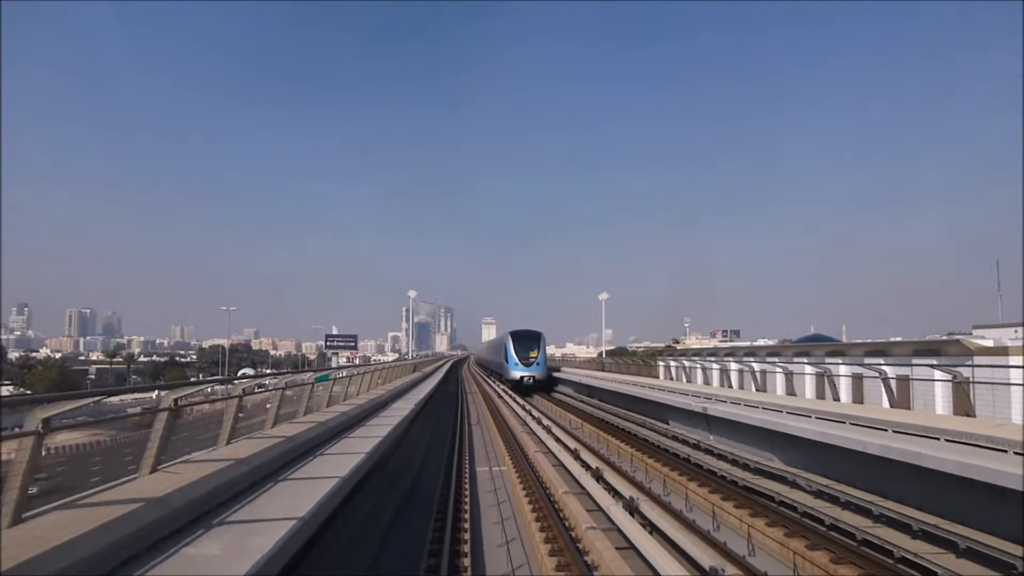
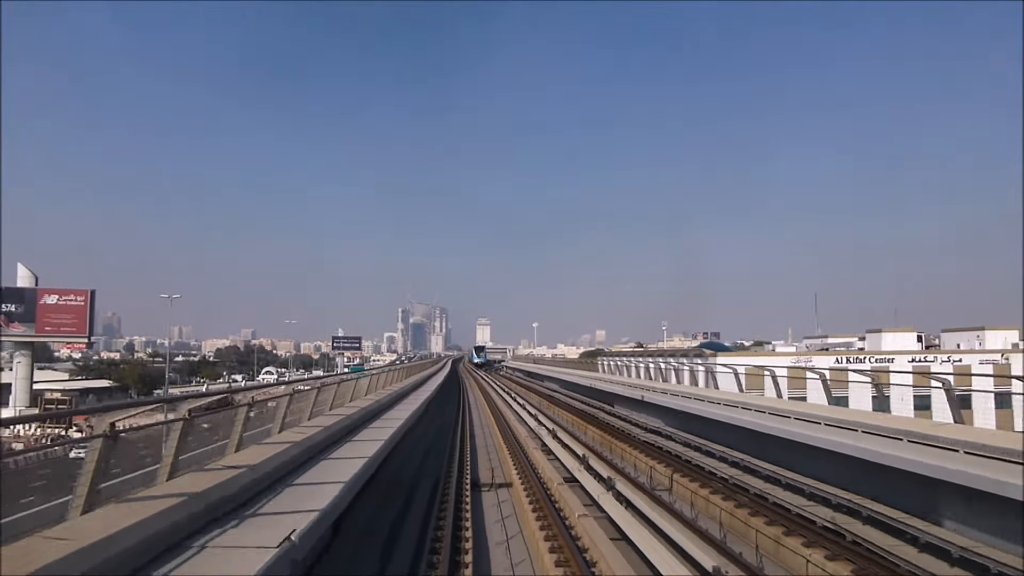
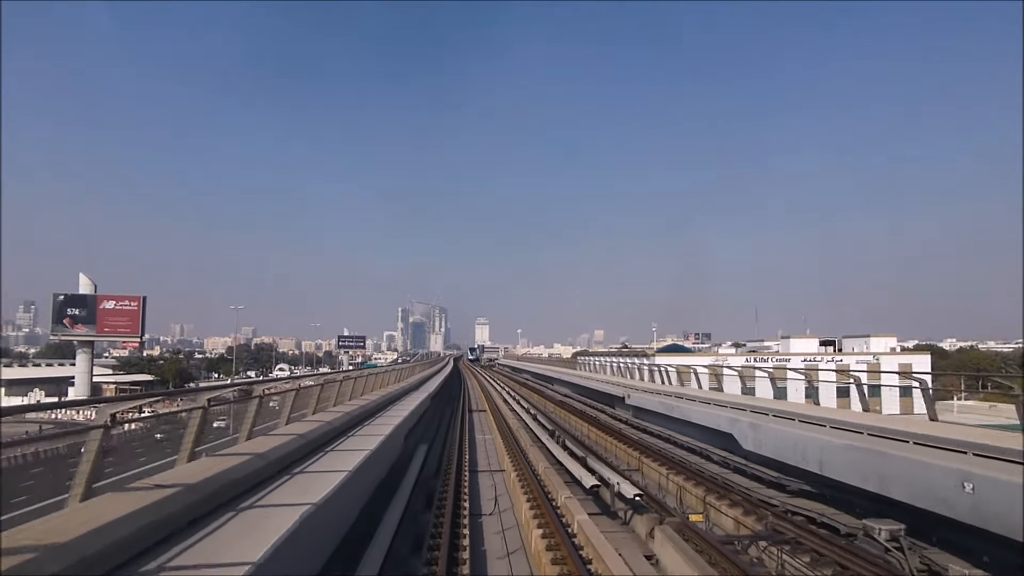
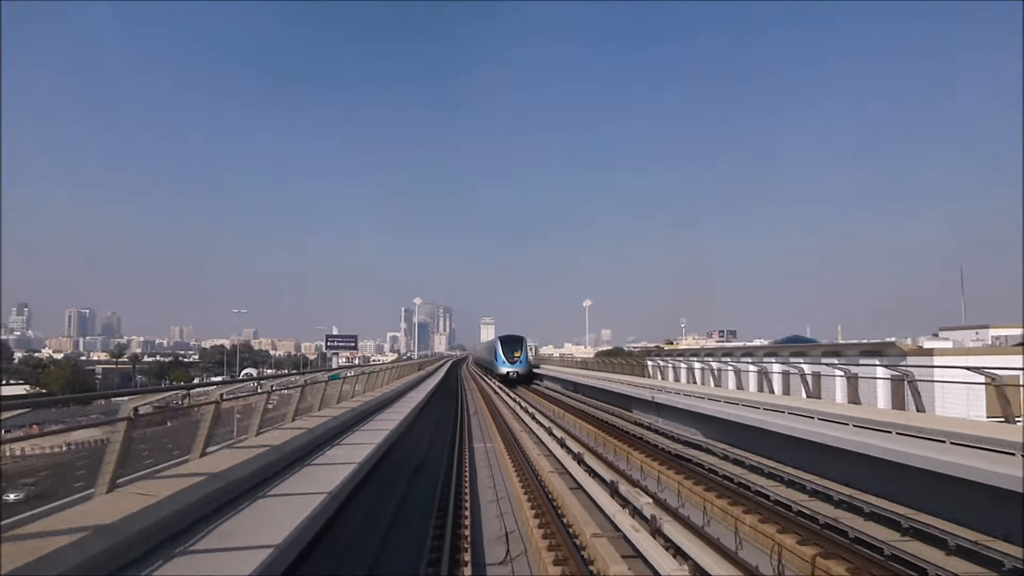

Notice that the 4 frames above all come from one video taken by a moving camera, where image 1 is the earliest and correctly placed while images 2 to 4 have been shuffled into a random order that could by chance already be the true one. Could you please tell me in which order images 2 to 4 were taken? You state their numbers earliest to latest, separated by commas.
4, 2, 3
